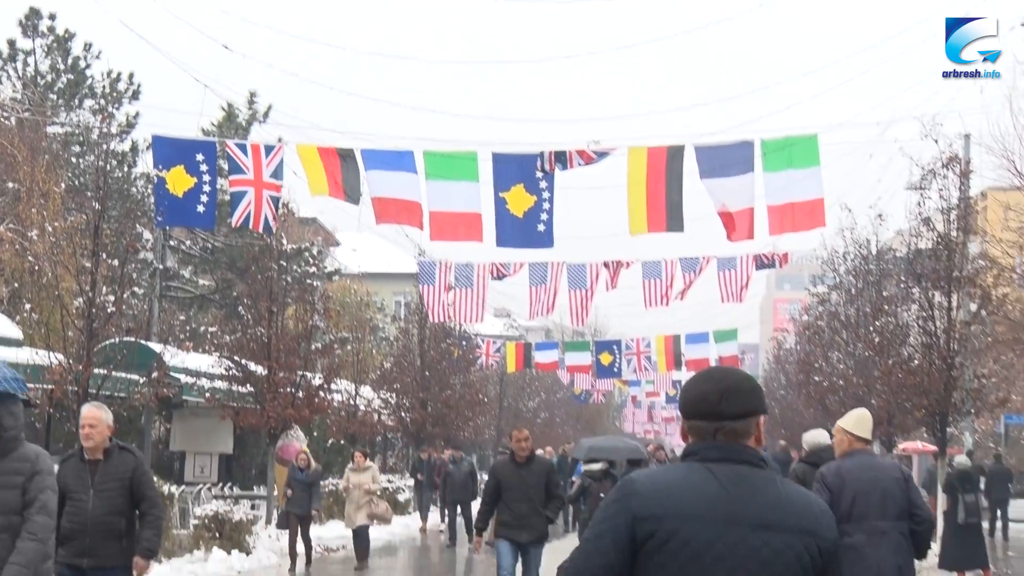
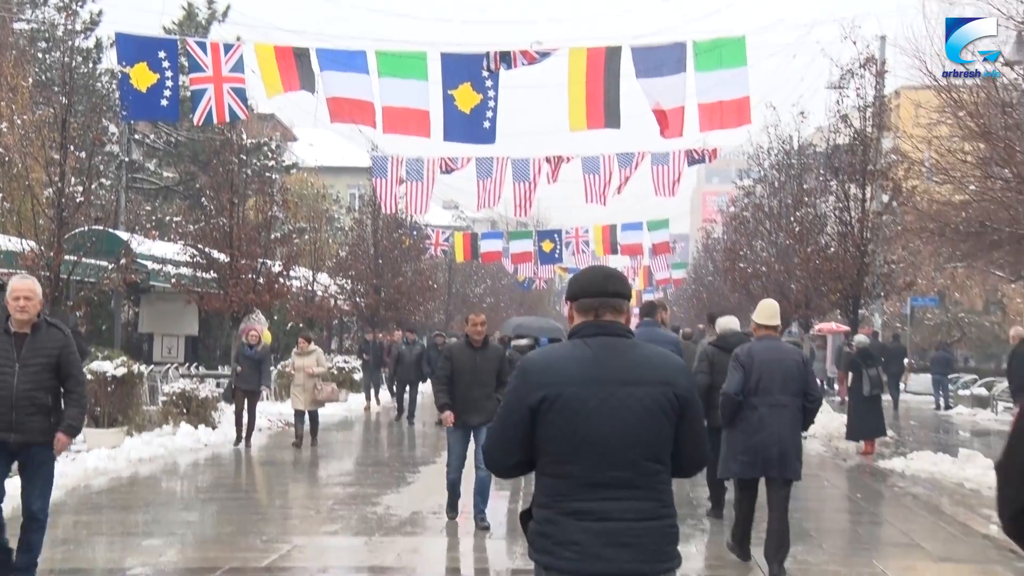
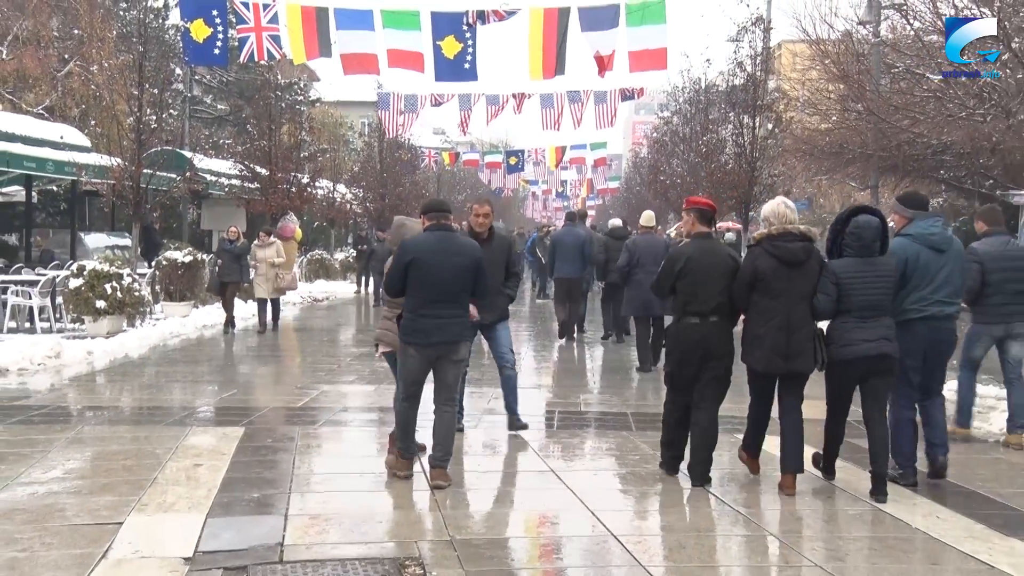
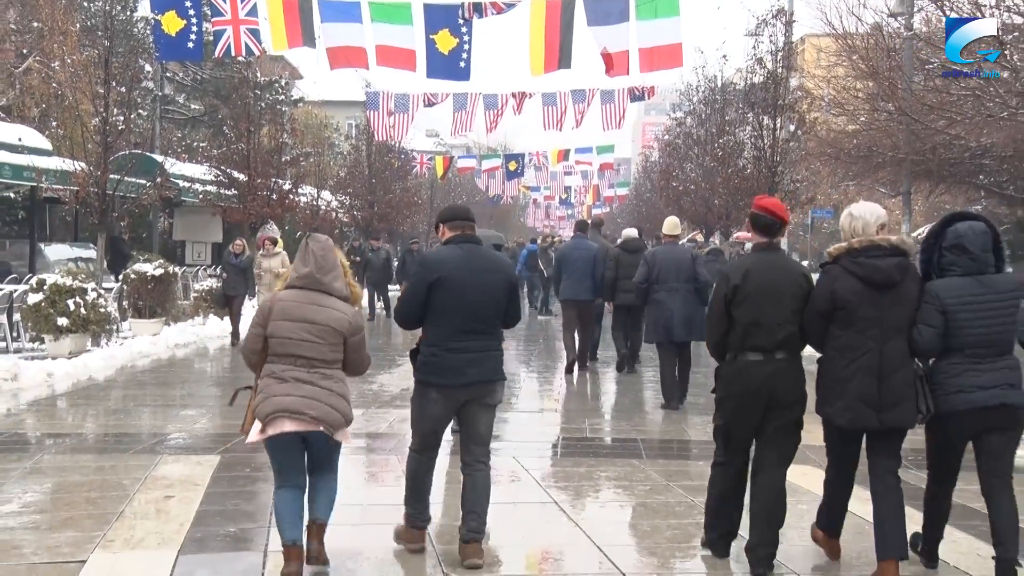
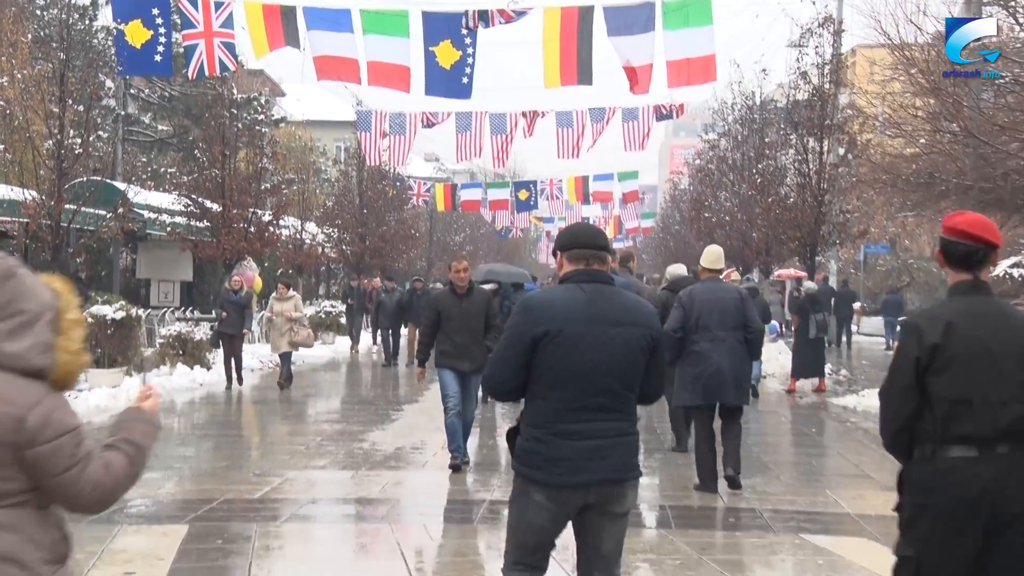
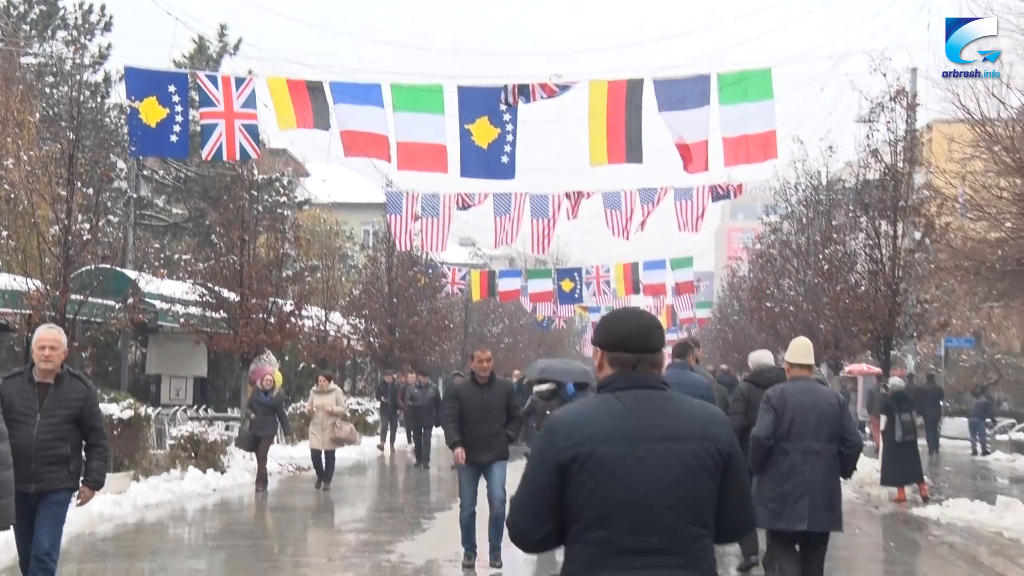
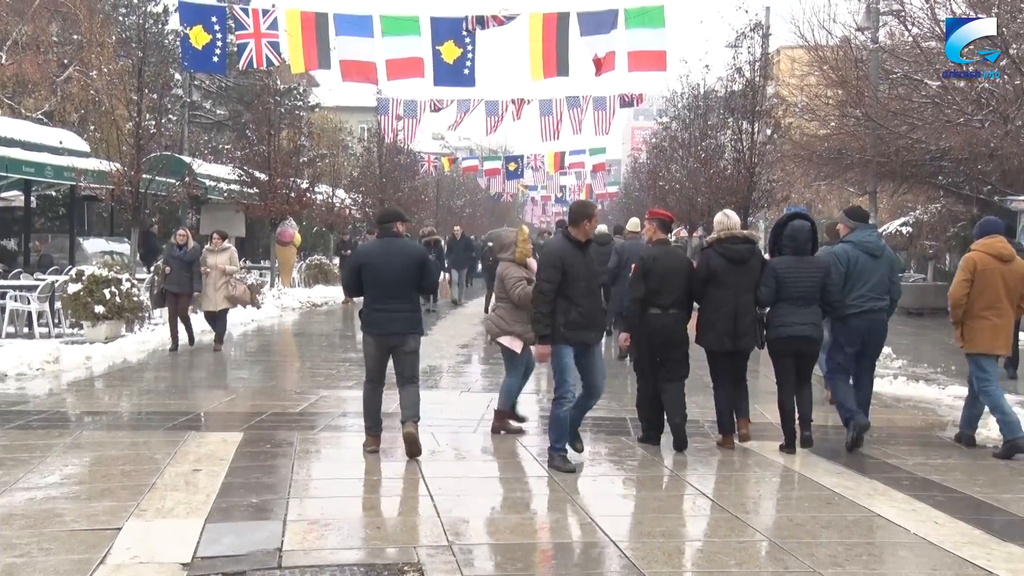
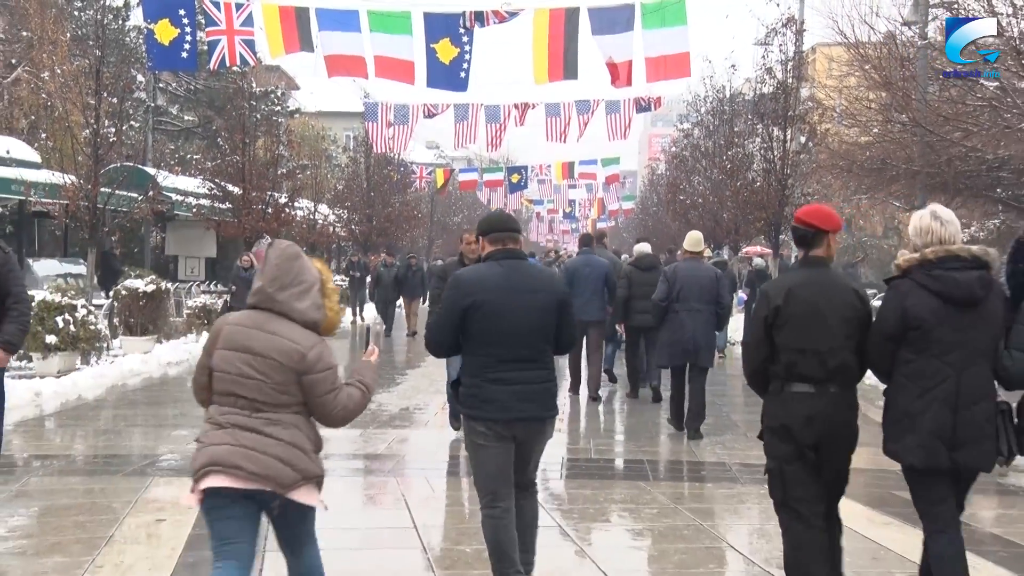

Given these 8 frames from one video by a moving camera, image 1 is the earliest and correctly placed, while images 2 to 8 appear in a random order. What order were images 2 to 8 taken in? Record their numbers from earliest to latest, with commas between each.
6, 2, 5, 8, 4, 3, 7
